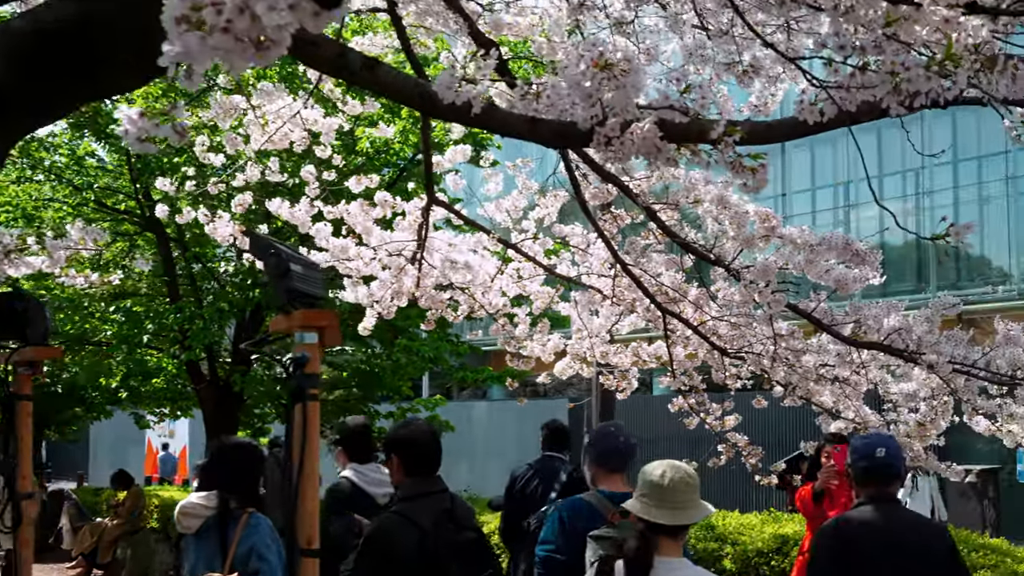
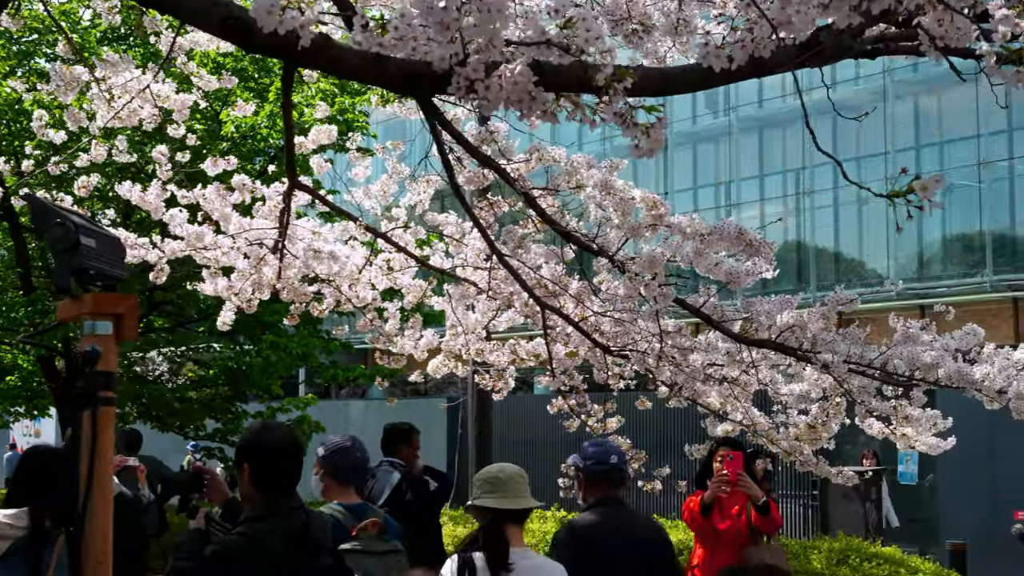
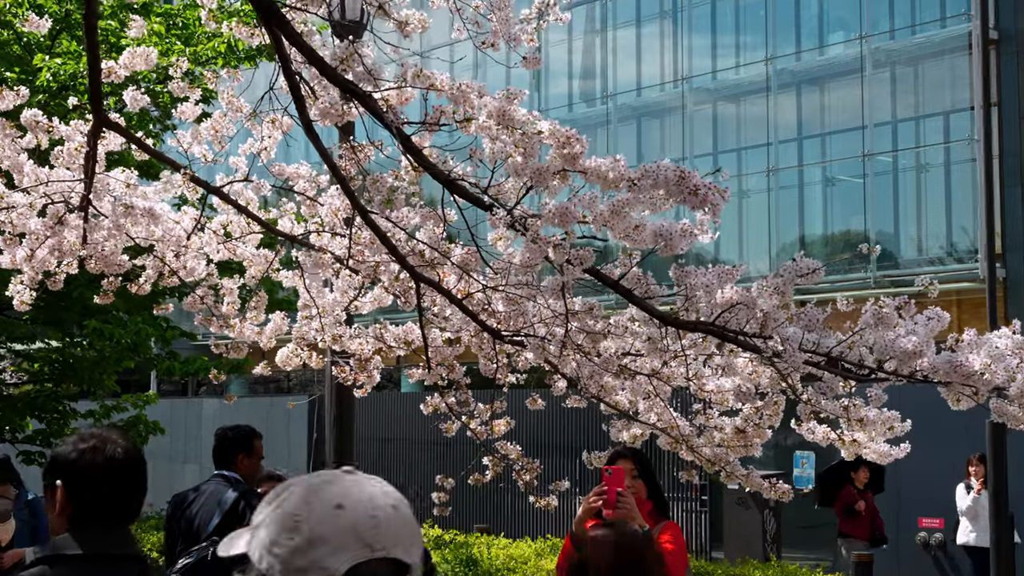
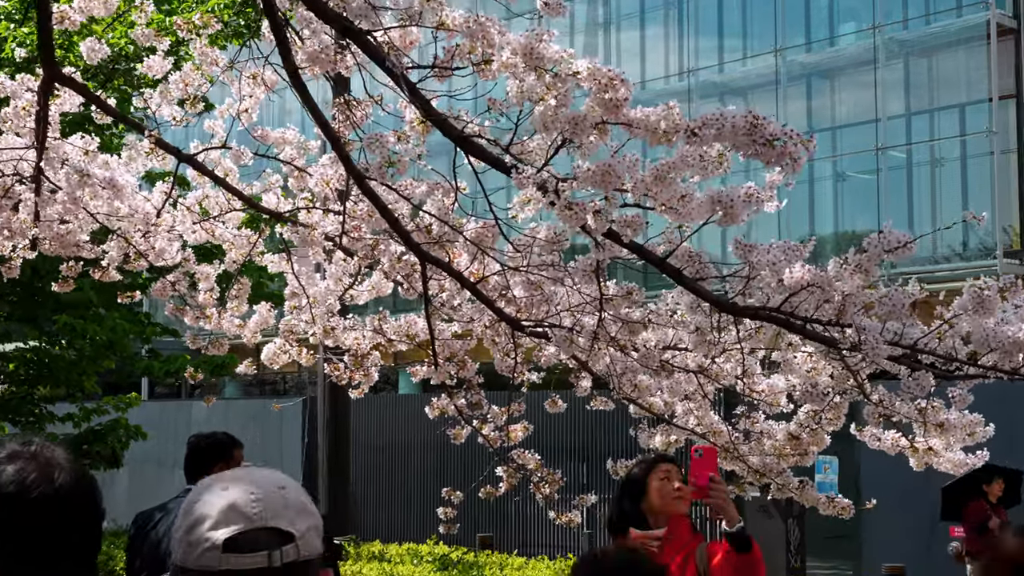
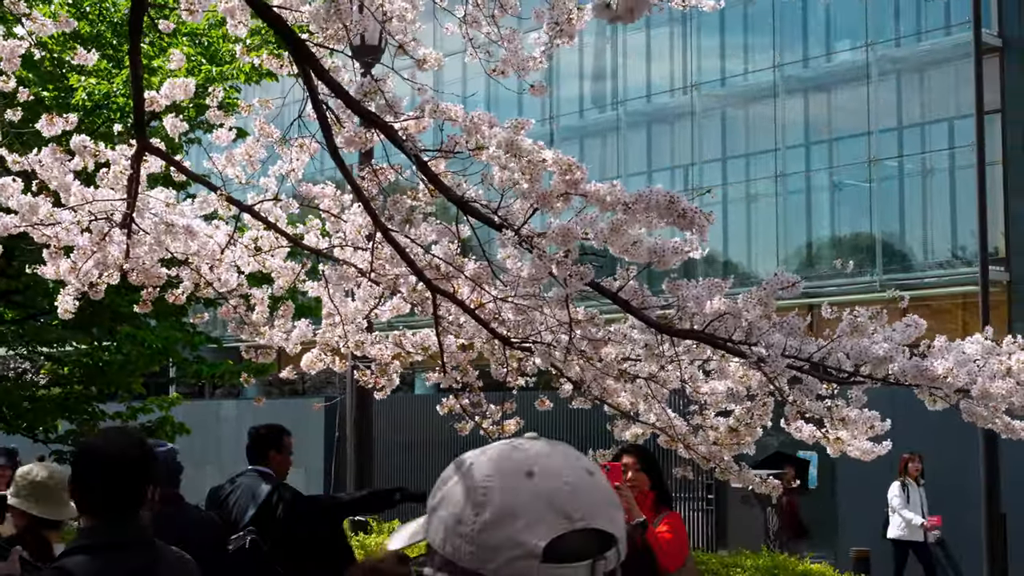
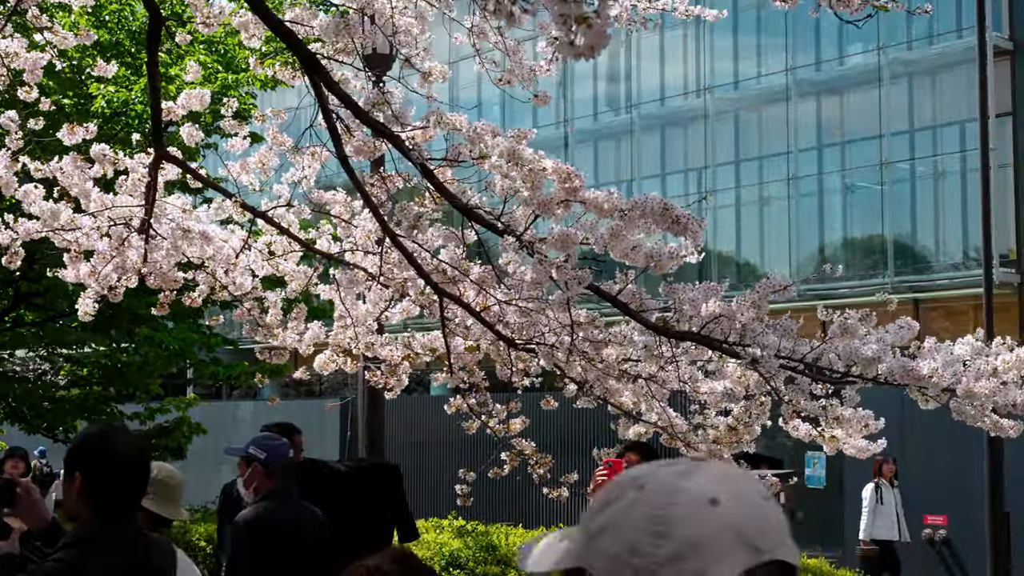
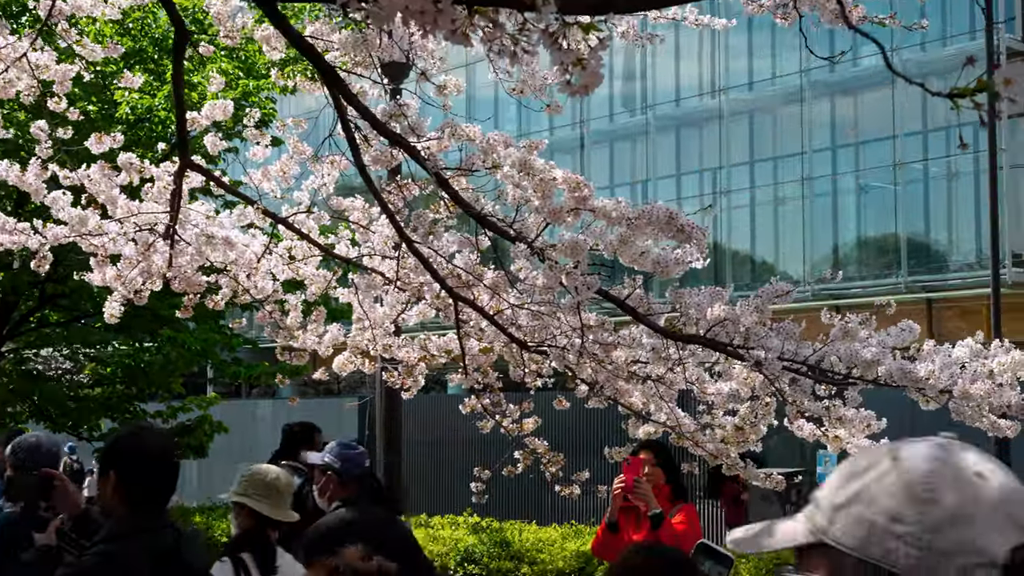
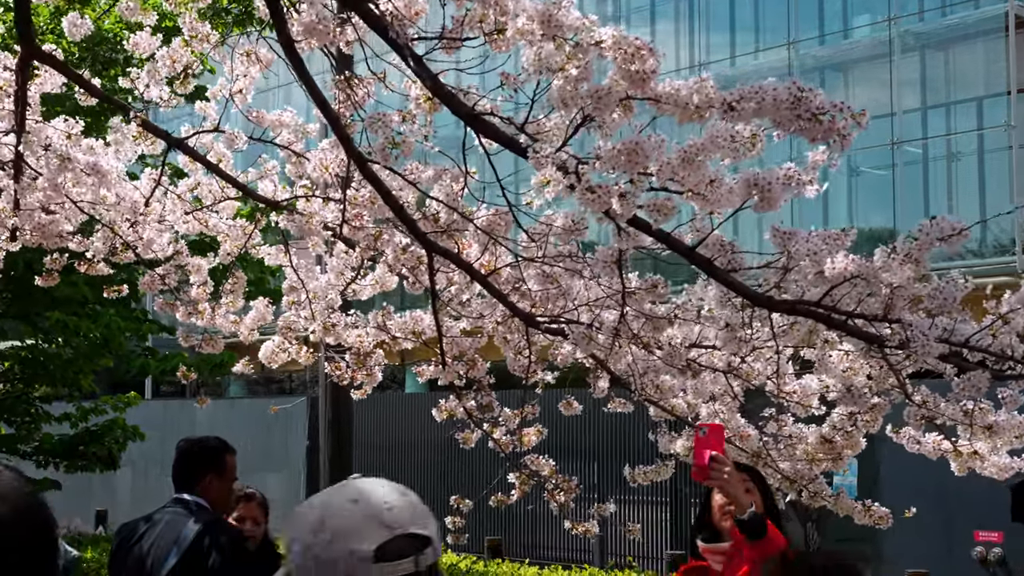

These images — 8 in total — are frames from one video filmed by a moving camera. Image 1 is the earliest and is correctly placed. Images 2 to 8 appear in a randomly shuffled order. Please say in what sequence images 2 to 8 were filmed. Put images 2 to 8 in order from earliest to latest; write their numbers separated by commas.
2, 7, 6, 5, 3, 4, 8
